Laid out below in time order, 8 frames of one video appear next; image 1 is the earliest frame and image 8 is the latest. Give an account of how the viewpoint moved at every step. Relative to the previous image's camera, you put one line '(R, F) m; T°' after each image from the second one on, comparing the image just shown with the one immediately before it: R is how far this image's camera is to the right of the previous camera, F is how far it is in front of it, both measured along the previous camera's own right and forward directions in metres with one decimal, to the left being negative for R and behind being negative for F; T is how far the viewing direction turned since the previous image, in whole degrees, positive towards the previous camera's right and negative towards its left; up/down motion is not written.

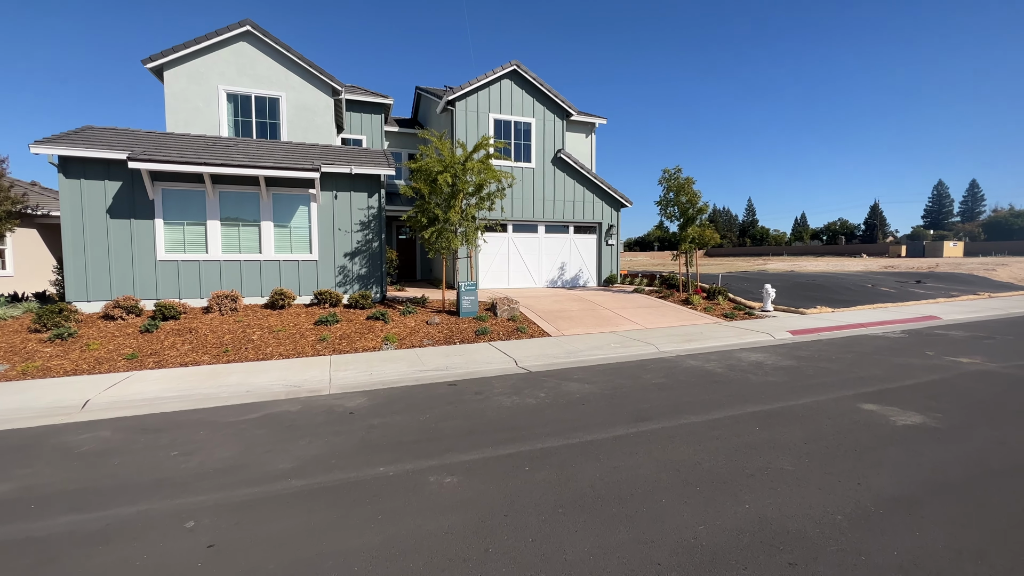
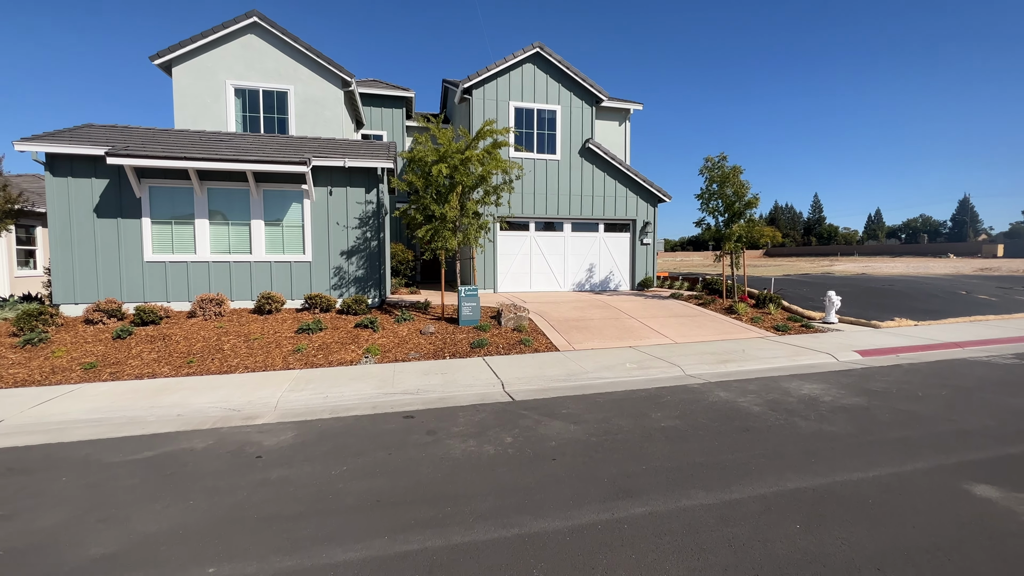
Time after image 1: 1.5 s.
(+1.0, +1.5) m; -6°
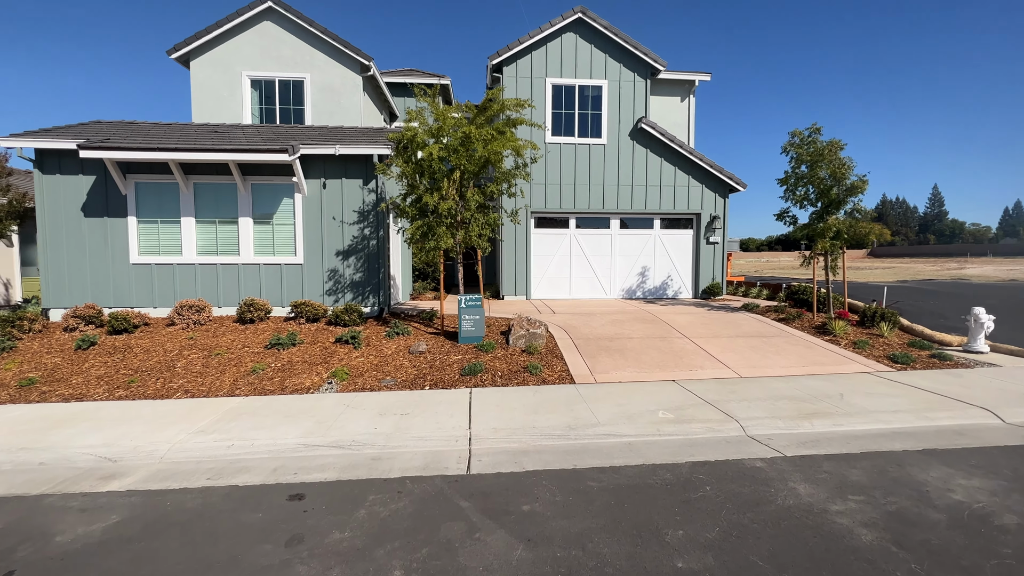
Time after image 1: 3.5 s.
(+1.1, +2.1) m; -9°
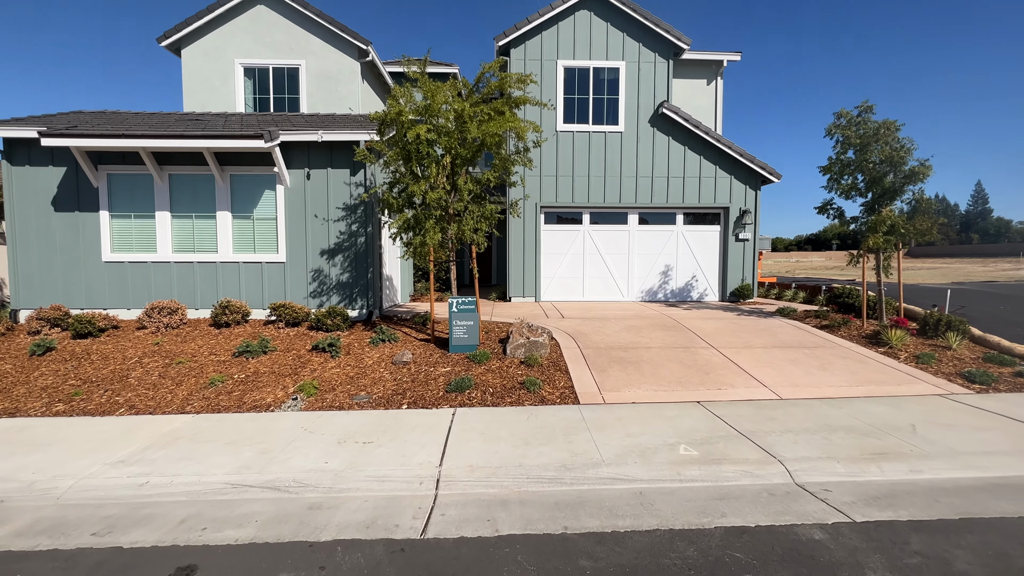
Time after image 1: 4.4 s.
(+0.4, +1.1) m; -3°
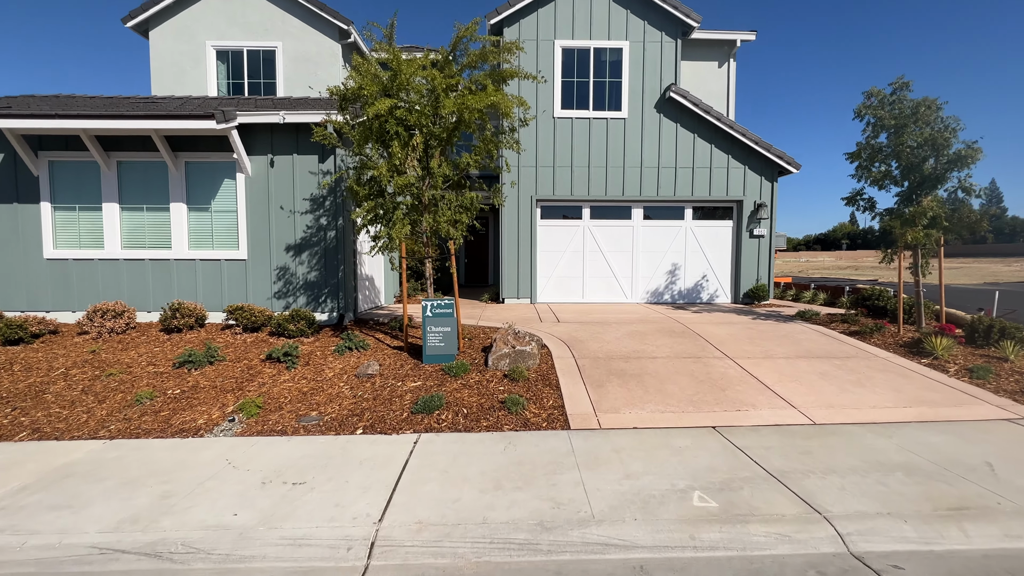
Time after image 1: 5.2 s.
(+0.3, +1.0) m; -1°
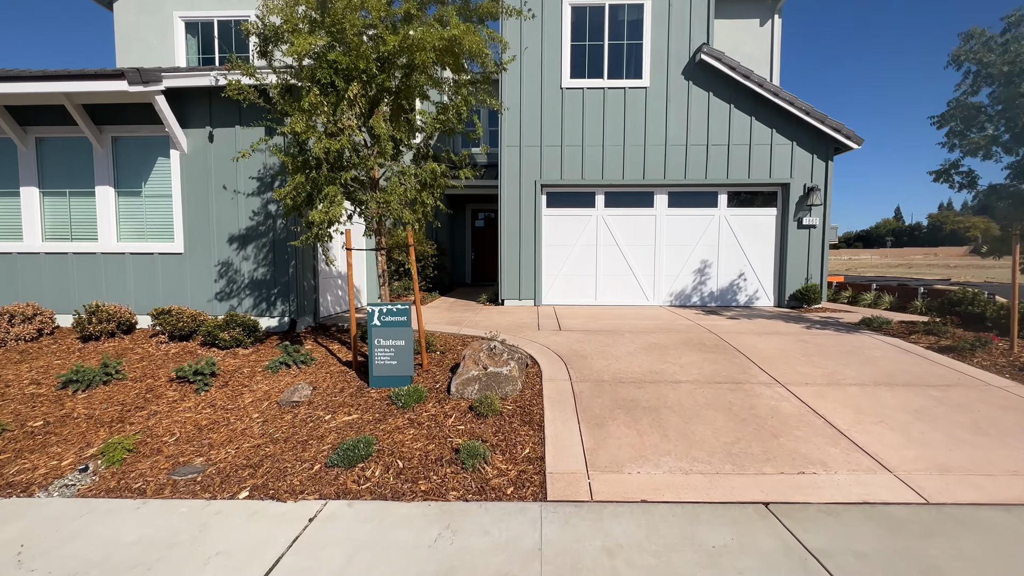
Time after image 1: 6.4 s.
(+0.6, +1.6) m; -3°
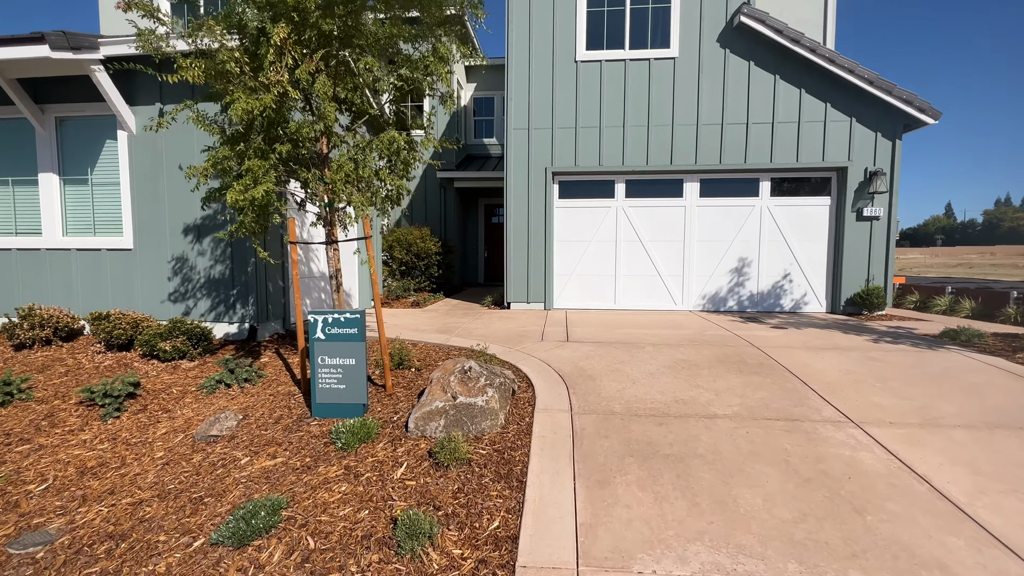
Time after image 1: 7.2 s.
(+0.4, +1.1) m; -3°
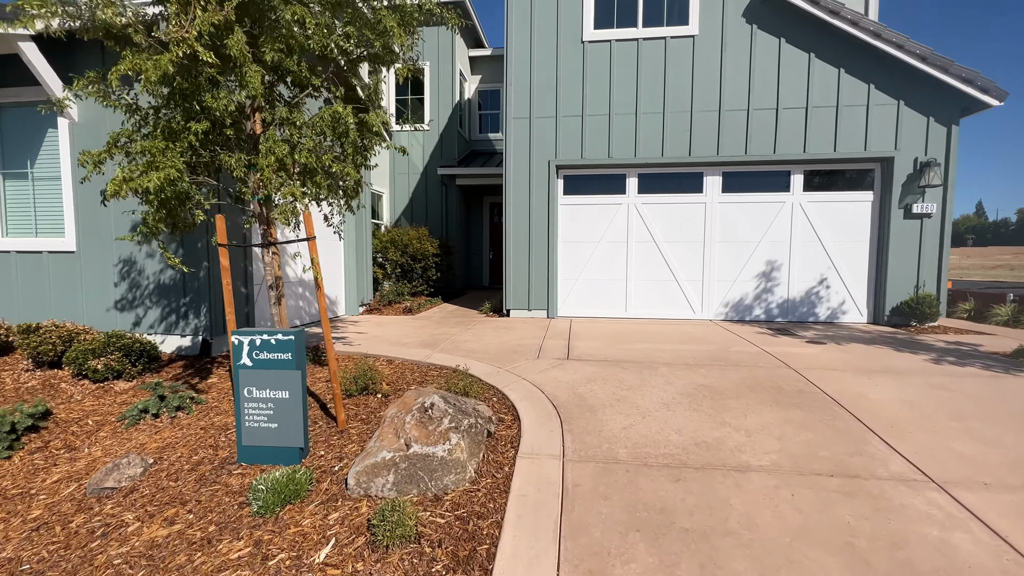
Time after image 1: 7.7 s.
(+0.3, +0.8) m; -2°
